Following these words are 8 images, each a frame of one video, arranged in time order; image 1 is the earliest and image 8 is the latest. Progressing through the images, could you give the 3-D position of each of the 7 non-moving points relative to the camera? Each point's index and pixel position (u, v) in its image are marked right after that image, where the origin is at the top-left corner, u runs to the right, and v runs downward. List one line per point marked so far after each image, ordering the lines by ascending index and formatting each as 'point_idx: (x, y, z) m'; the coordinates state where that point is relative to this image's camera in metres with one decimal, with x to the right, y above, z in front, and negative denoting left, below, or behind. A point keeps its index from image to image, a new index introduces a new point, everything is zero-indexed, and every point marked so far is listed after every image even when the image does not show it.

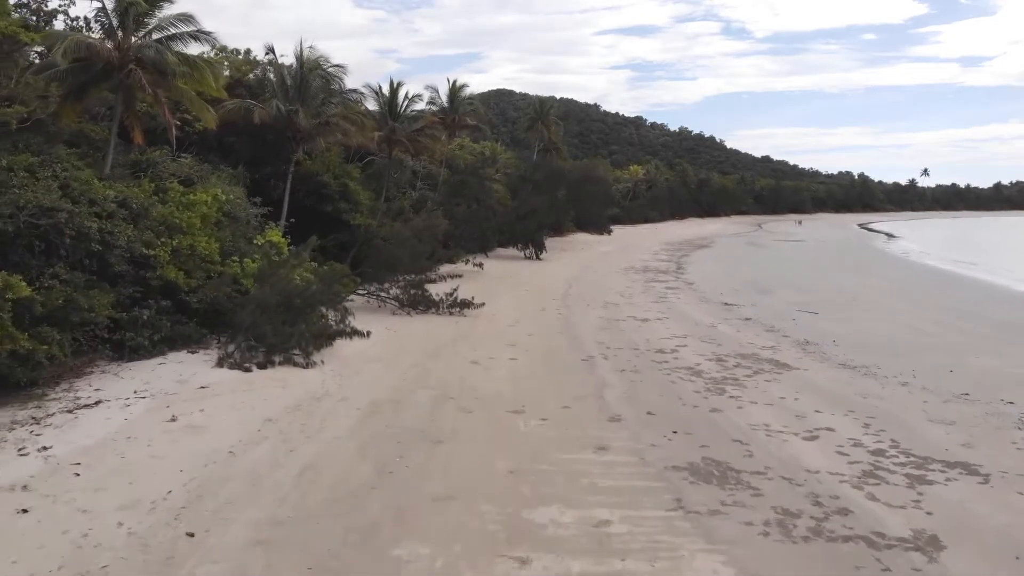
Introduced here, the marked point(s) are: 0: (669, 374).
0: (+1.8, -1.0, +11.8) m
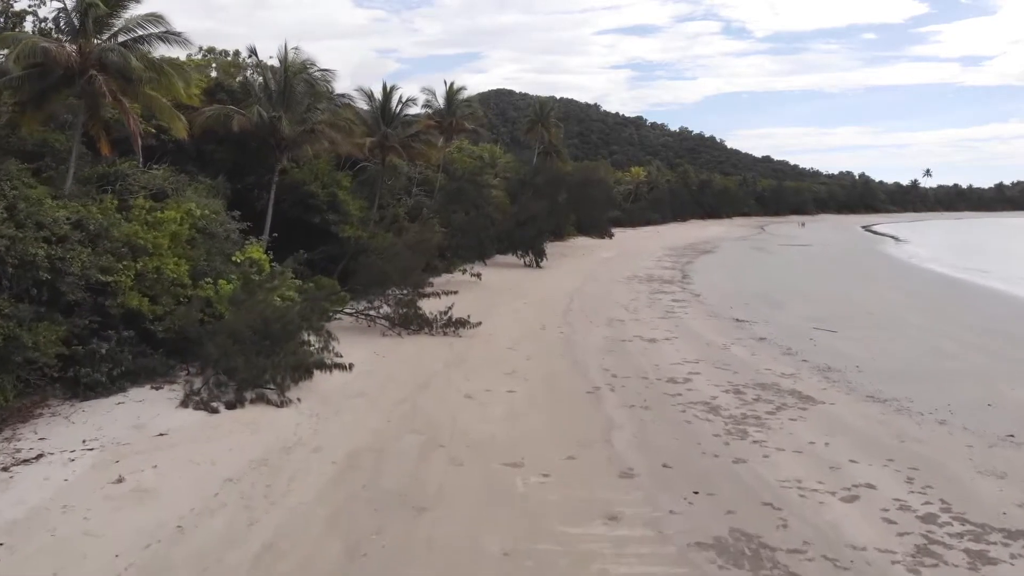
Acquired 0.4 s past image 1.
0: (+1.7, -1.2, +10.7) m
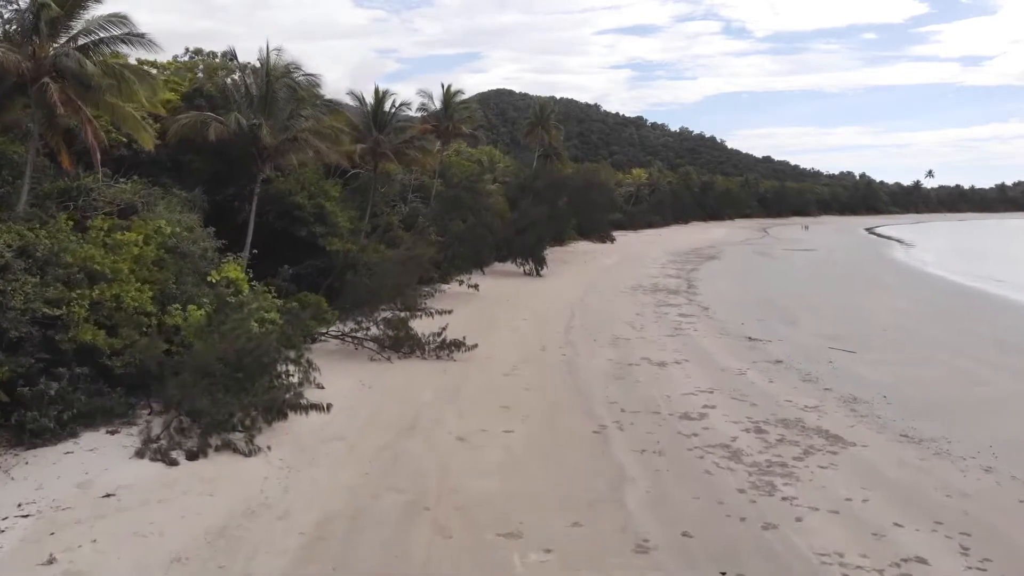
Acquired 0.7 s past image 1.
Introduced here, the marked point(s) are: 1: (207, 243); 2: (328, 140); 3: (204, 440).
0: (+1.7, -1.5, +9.6) m
1: (-4.0, +0.6, +13.7) m
2: (-2.8, +2.3, +16.1) m
3: (-2.7, -1.3, +9.2) m
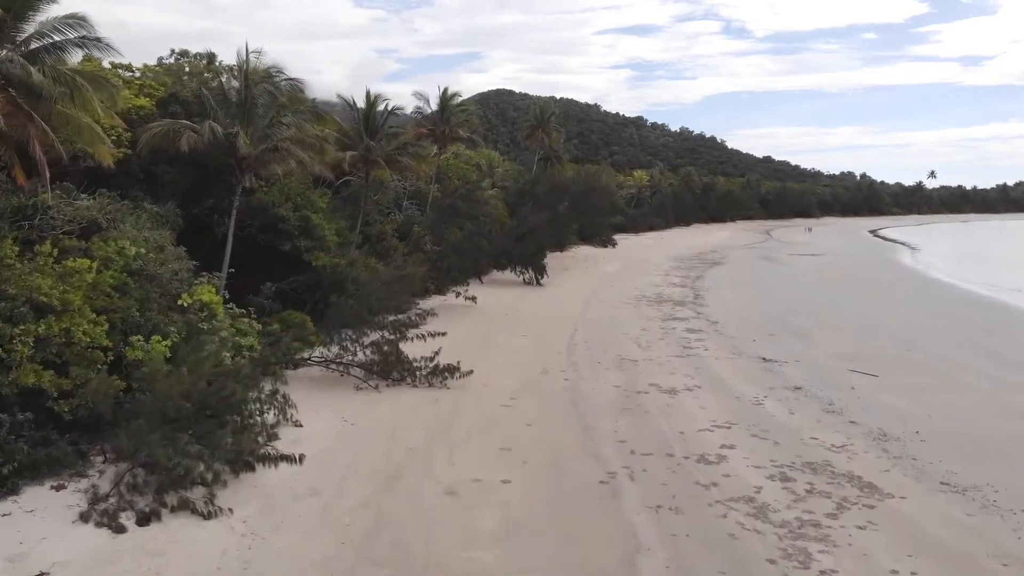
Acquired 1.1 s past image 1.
0: (+1.7, -1.8, +8.5) m
1: (-4.0, +0.3, +12.6) m
2: (-2.8, +2.0, +15.0) m
3: (-2.7, -1.6, +8.1) m
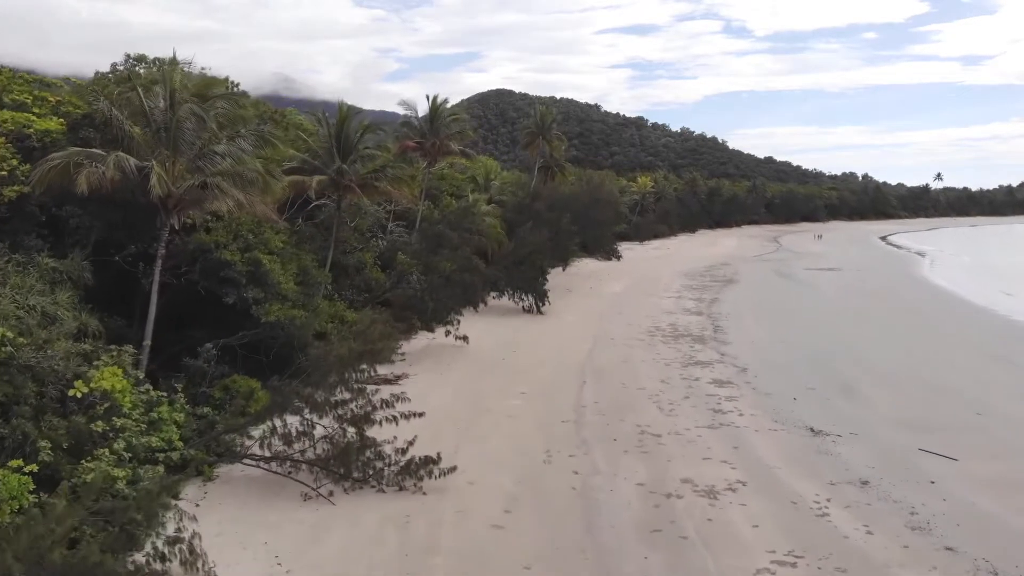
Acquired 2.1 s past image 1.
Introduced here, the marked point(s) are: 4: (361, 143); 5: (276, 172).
0: (+1.6, -2.6, +5.6) m
1: (-4.0, -0.5, +9.7) m
2: (-2.9, +1.2, +12.1) m
3: (-2.7, -2.4, +5.2) m
4: (-2.5, +2.4, +17.2) m
5: (-2.9, +1.4, +12.9) m
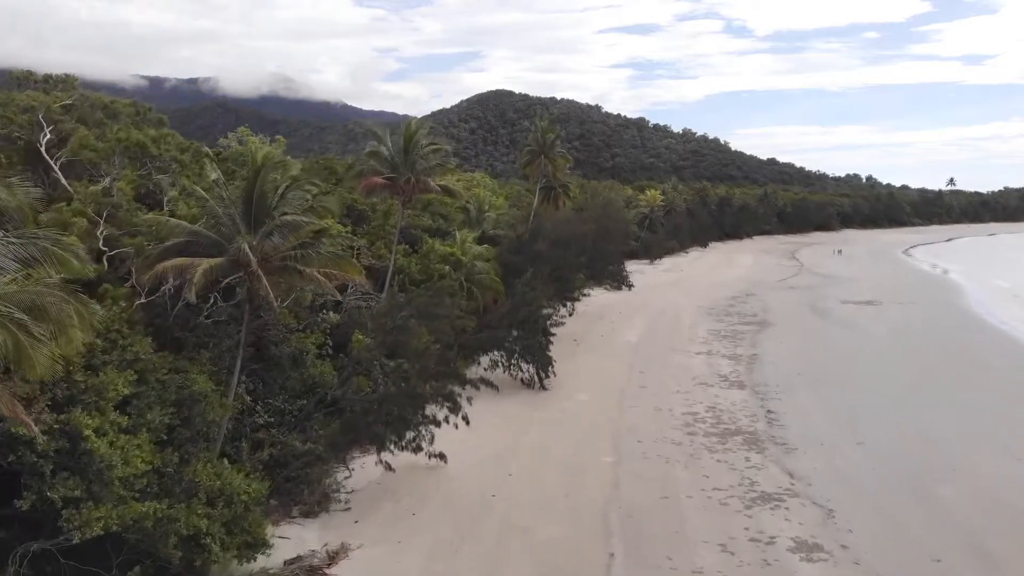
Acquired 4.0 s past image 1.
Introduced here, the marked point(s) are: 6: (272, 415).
0: (+1.5, -4.0, +0.2) m
1: (-4.1, -1.9, +4.4) m
2: (-3.0, -0.2, +6.8) m
3: (-2.8, -3.8, -0.2) m
4: (-2.6, +0.9, +11.8) m
5: (-2.9, 0.0, +7.5) m
6: (-3.2, -1.7, +14.0) m
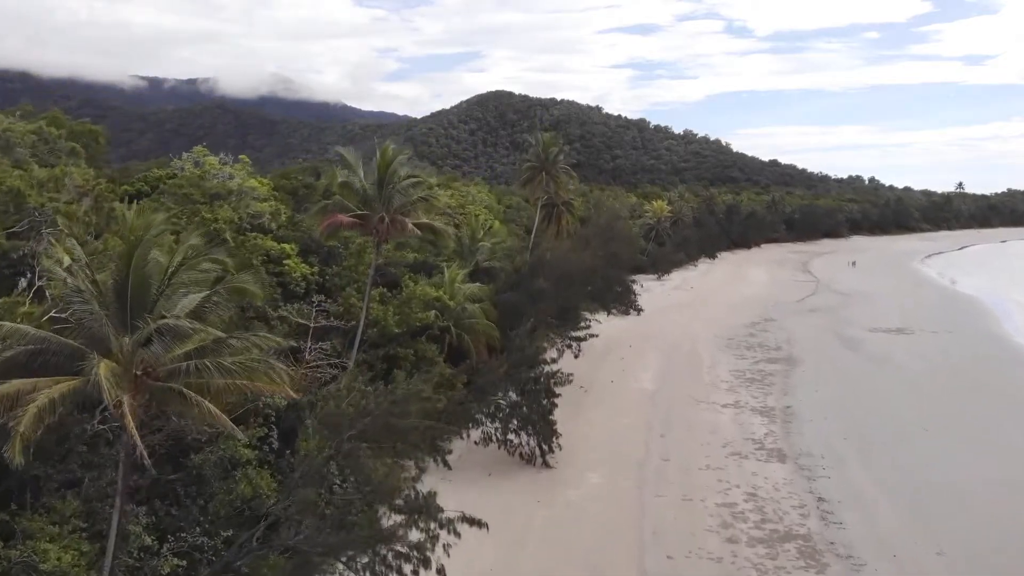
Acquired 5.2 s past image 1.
0: (+1.5, -5.0, -3.3) m
1: (-4.2, -2.9, +0.9) m
2: (-3.0, -1.2, +3.3) m
3: (-2.9, -4.8, -3.7) m
4: (-2.6, 0.0, +8.4) m
5: (-3.0, -1.0, +4.0) m
6: (-3.2, -2.6, +10.5) m
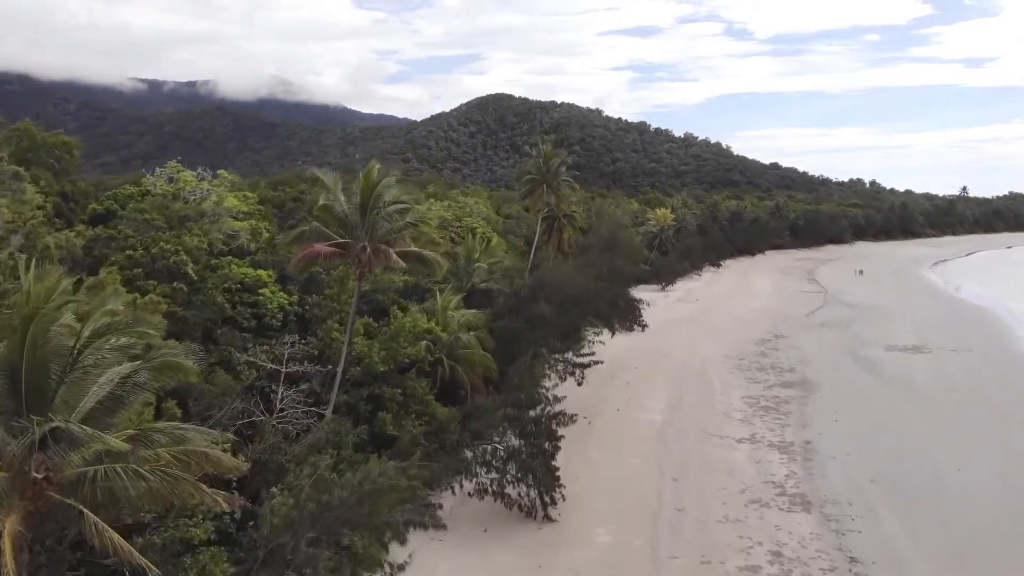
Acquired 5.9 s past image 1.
0: (+1.5, -5.4, -4.9) m
1: (-4.2, -3.3, -0.8) m
2: (-3.1, -1.7, +1.6) m
3: (-2.9, -5.2, -5.4) m
4: (-2.7, -0.5, +6.7) m
5: (-3.0, -1.5, +2.4) m
6: (-3.3, -3.1, +8.8) m
